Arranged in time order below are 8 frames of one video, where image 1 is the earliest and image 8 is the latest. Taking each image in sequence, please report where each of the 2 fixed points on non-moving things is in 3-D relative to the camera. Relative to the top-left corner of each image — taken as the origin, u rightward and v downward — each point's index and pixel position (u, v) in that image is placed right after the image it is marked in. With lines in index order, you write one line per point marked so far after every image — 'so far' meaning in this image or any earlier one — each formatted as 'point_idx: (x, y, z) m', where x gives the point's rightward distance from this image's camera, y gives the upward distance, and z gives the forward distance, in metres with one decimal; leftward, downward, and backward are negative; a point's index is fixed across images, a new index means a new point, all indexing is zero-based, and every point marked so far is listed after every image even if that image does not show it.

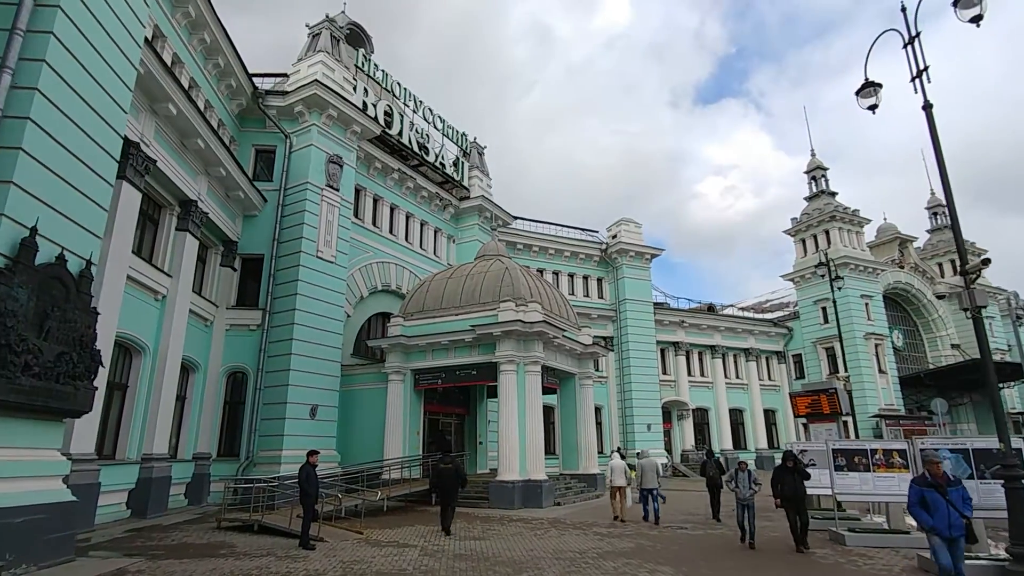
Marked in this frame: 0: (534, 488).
0: (+0.6, -6.0, +17.9) m
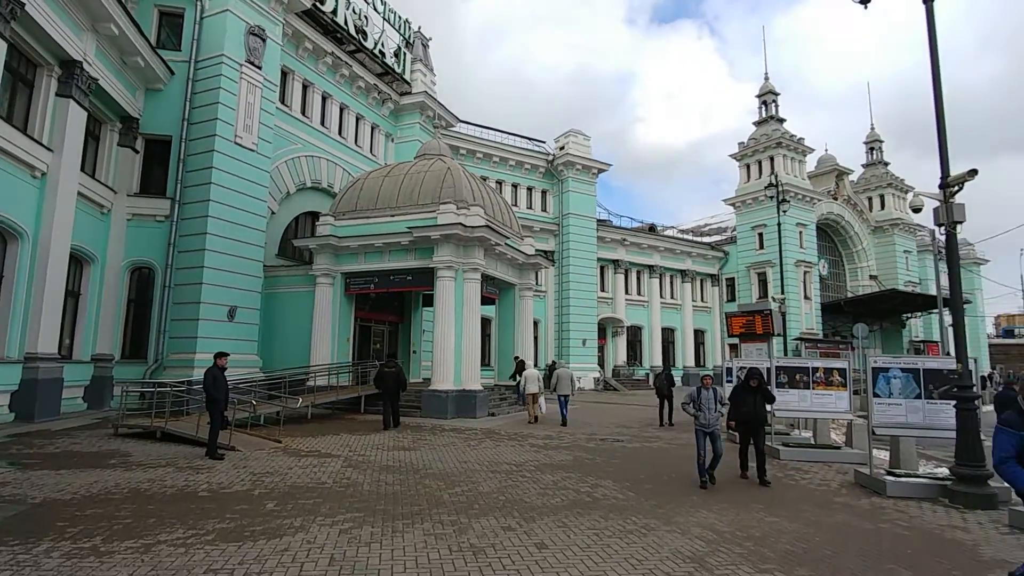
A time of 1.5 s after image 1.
0: (-1.3, -3.2, +17.4) m
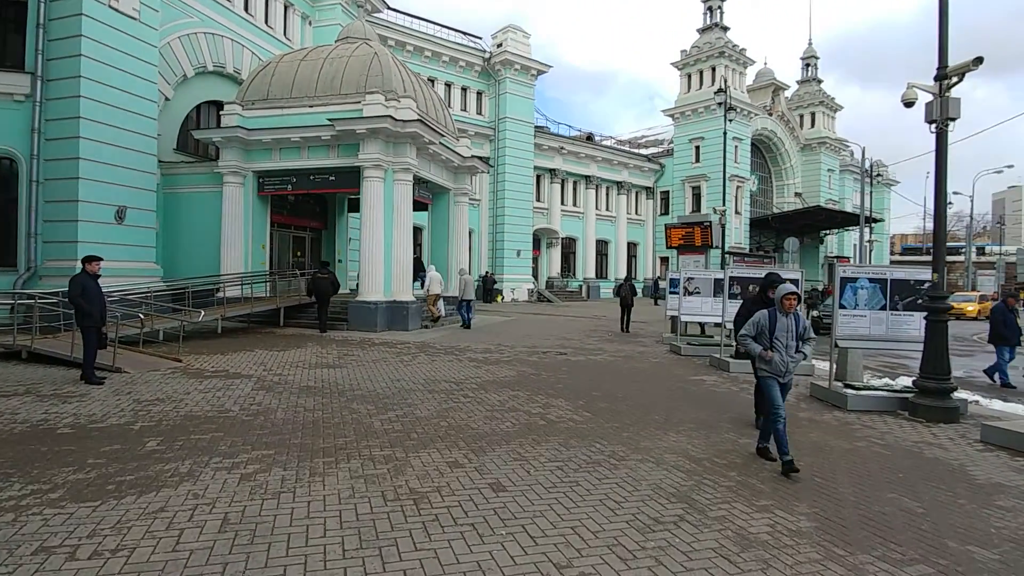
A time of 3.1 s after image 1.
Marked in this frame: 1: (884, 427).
0: (-3.1, -0.6, +16.1) m
1: (+4.5, -1.7, +7.2) m
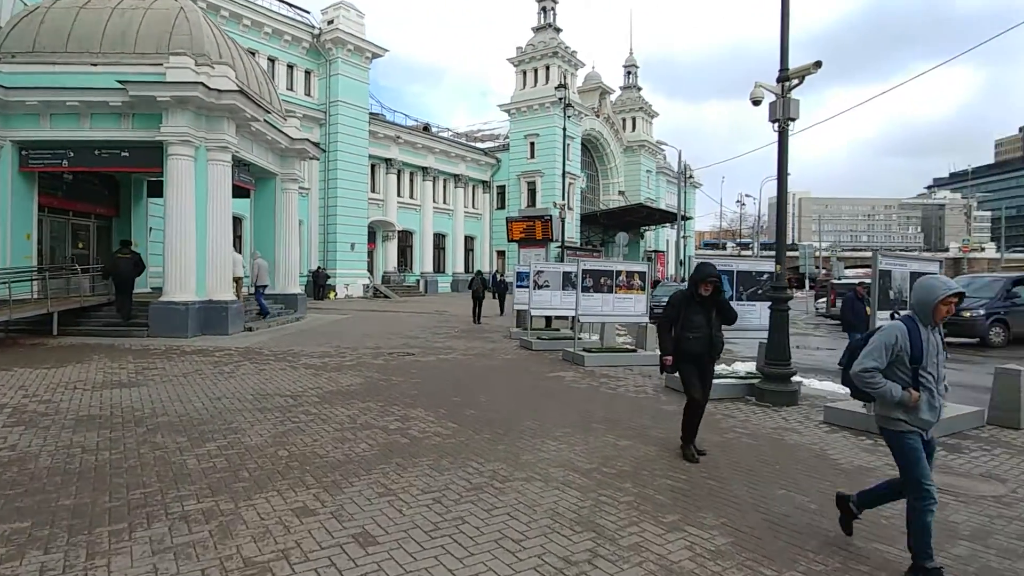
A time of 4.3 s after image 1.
0: (-6.9, -0.5, +13.9) m
1: (+2.8, -1.6, +7.3) m
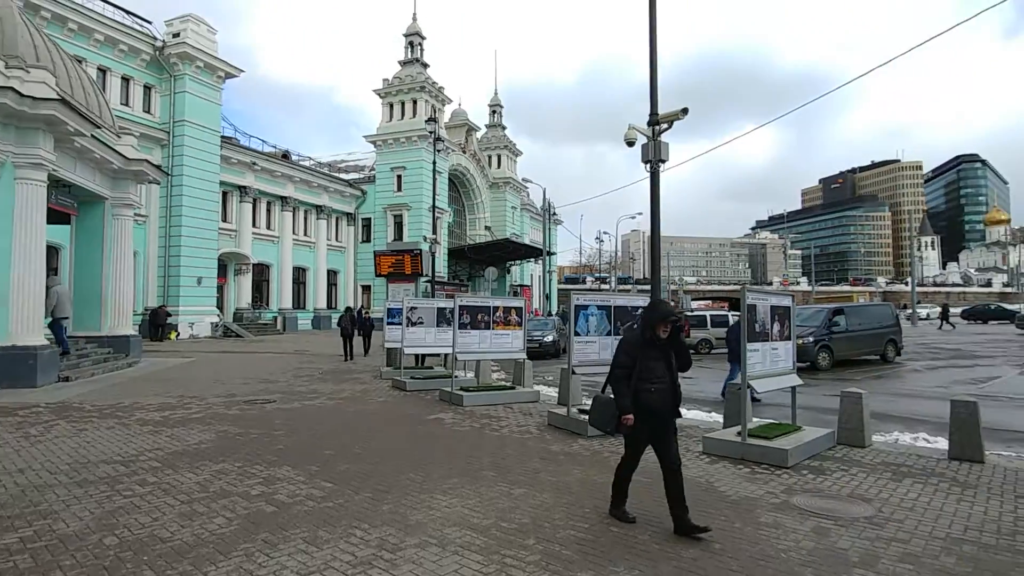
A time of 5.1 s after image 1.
0: (-9.5, -1.4, +11.6) m
1: (+1.4, -2.0, +7.3) m
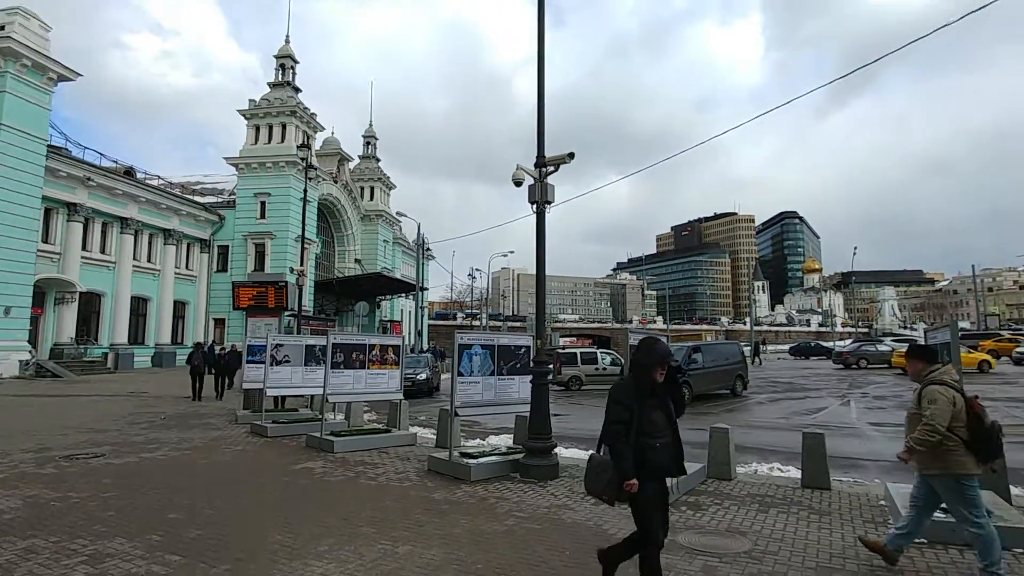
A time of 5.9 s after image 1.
0: (-11.6, -1.8, +8.9) m
1: (0.0, -2.5, +7.1) m
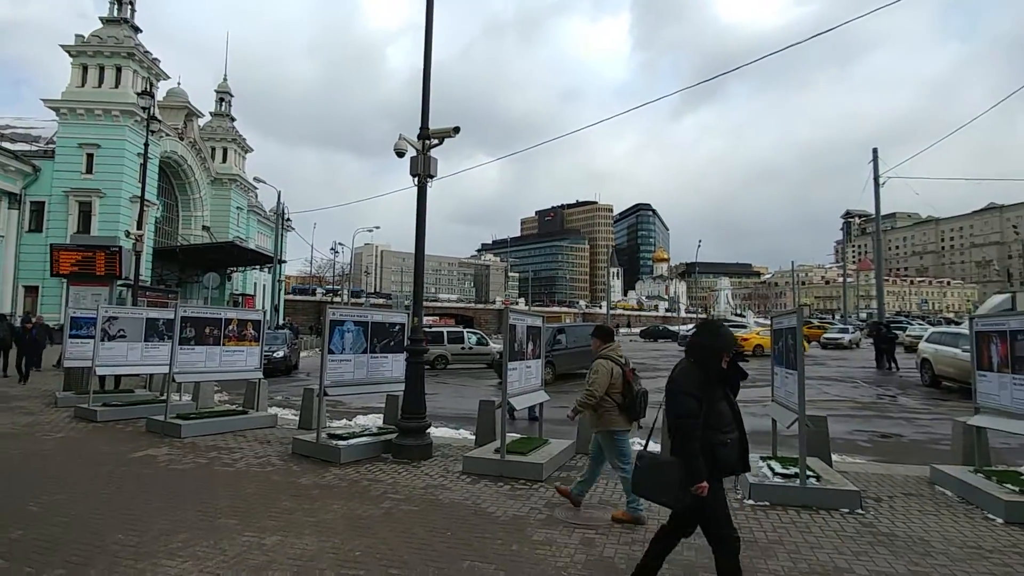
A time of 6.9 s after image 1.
0: (-13.1, -1.1, +6.0) m
1: (-1.4, -2.2, +6.8) m
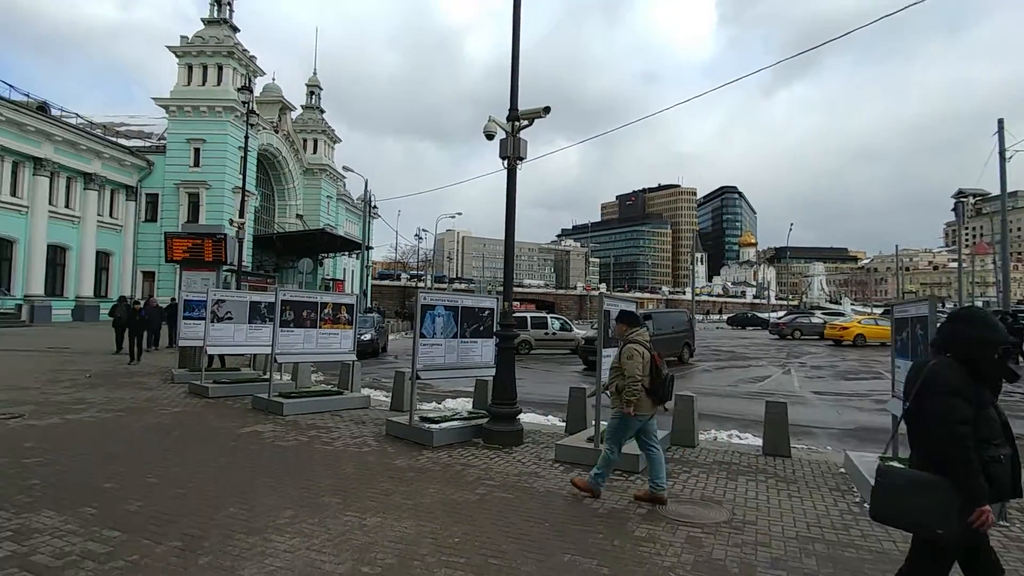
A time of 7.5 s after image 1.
0: (-12.1, -0.9, +7.5) m
1: (-0.4, -2.0, +6.8) m
